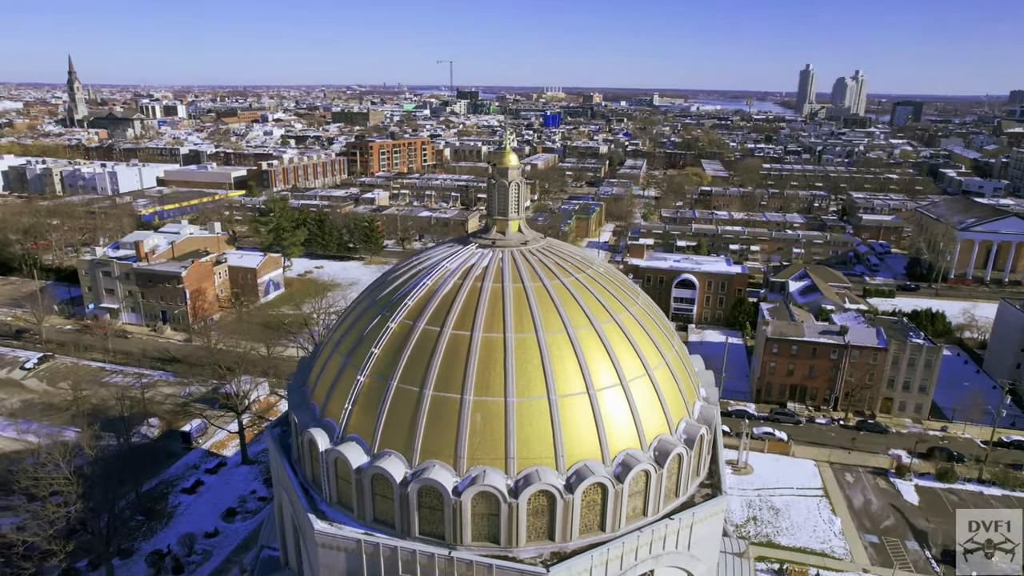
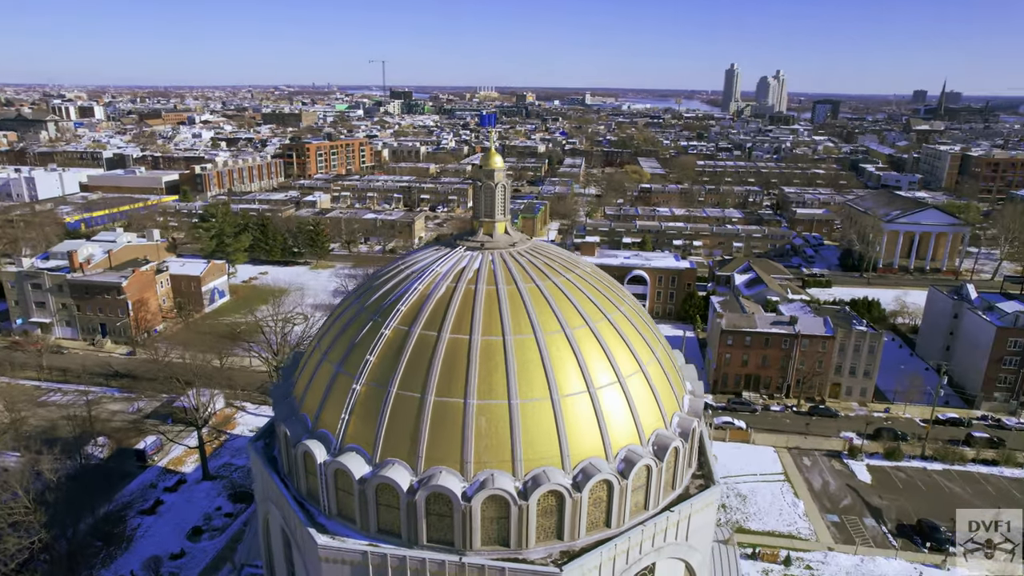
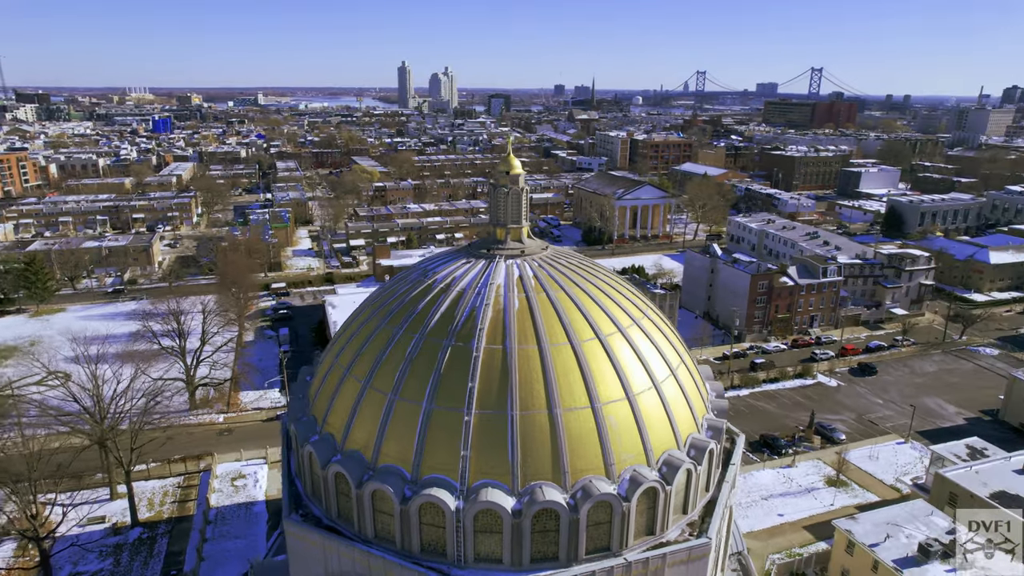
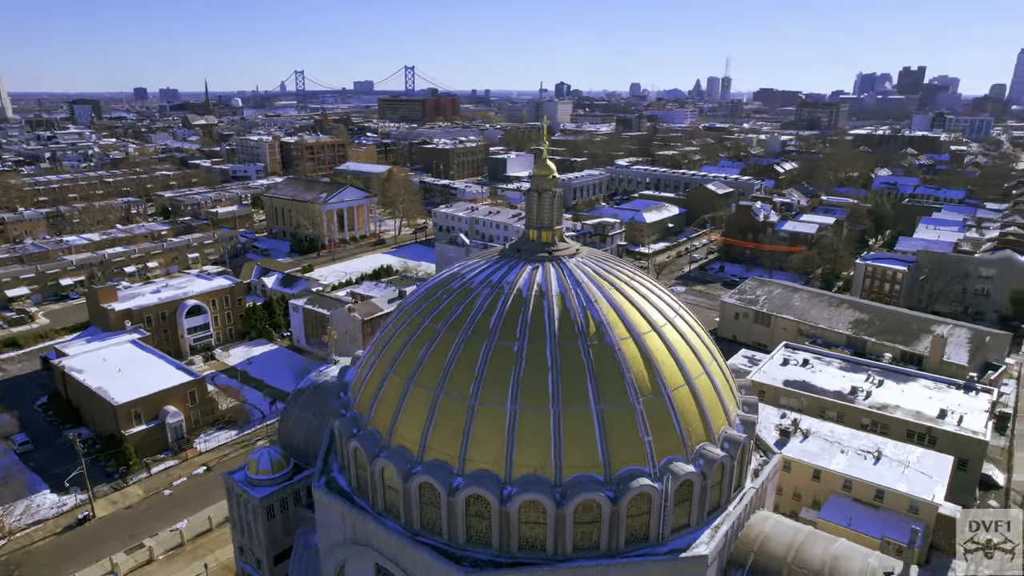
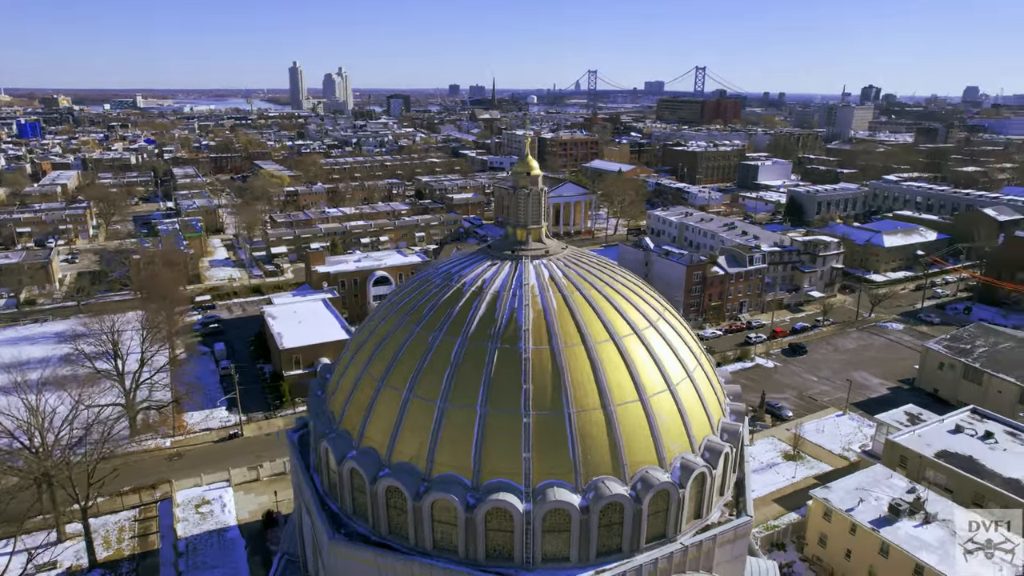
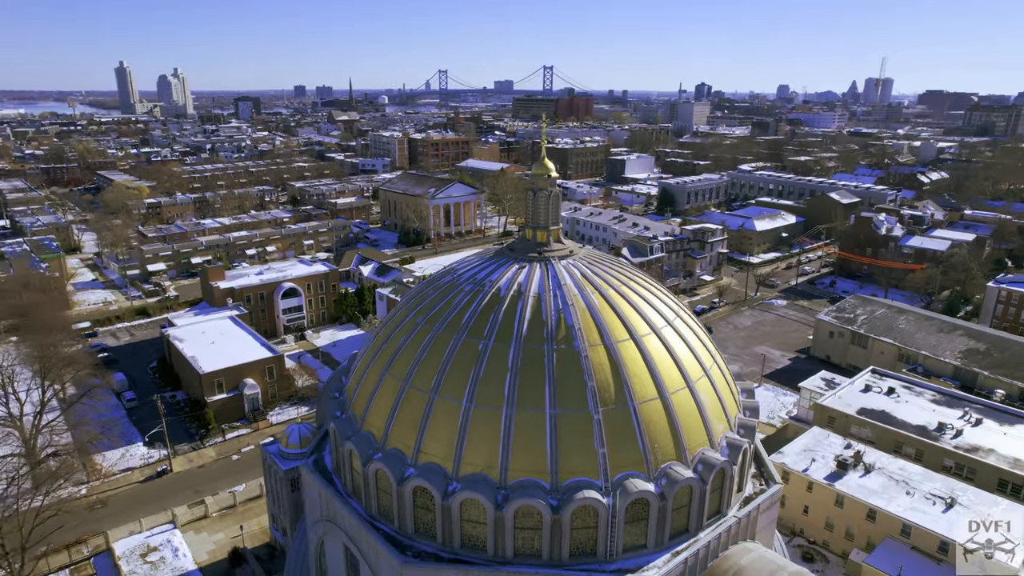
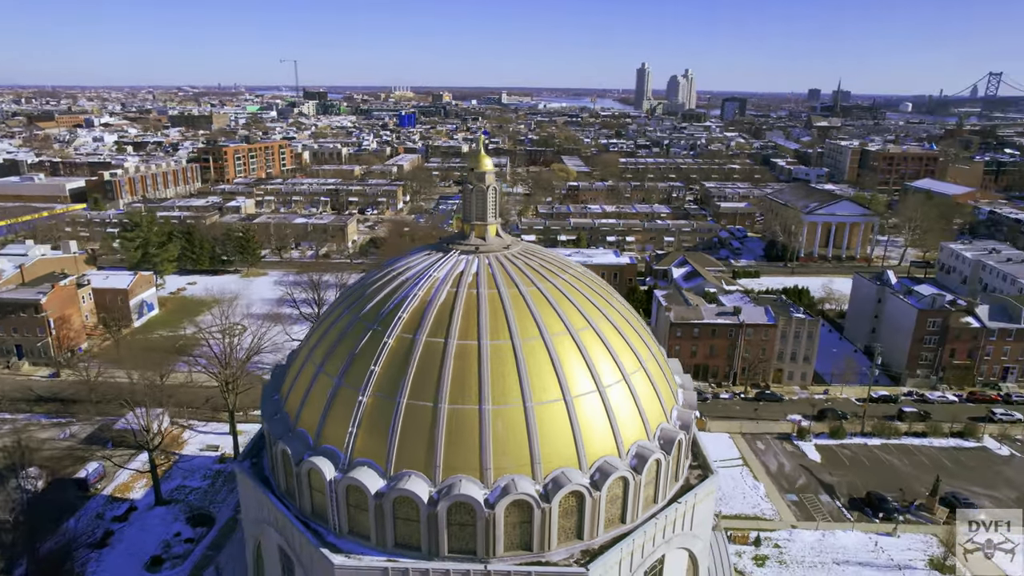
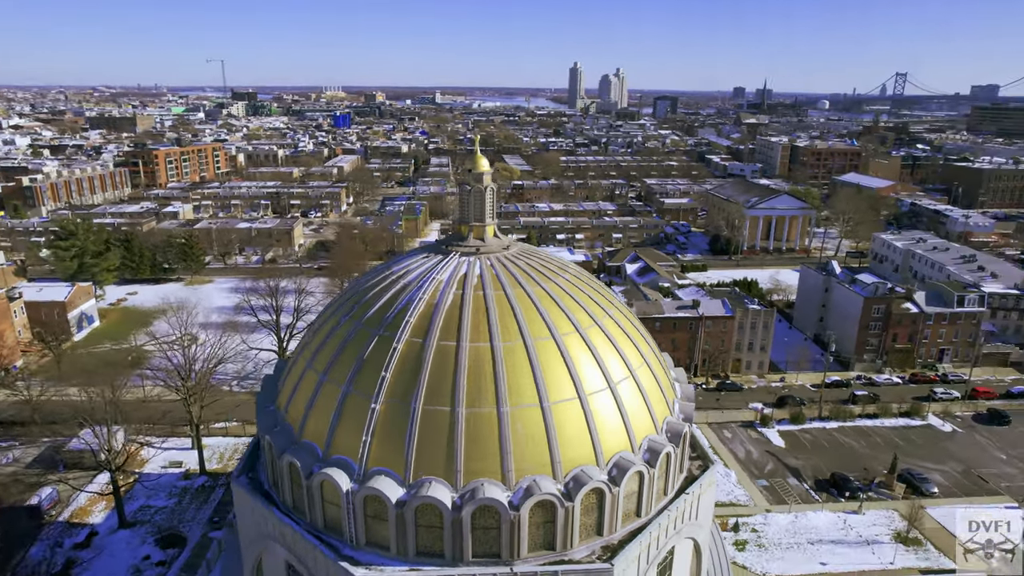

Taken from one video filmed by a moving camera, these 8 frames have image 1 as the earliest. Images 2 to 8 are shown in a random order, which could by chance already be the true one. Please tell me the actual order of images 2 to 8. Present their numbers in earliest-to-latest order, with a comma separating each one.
2, 7, 8, 3, 5, 6, 4
